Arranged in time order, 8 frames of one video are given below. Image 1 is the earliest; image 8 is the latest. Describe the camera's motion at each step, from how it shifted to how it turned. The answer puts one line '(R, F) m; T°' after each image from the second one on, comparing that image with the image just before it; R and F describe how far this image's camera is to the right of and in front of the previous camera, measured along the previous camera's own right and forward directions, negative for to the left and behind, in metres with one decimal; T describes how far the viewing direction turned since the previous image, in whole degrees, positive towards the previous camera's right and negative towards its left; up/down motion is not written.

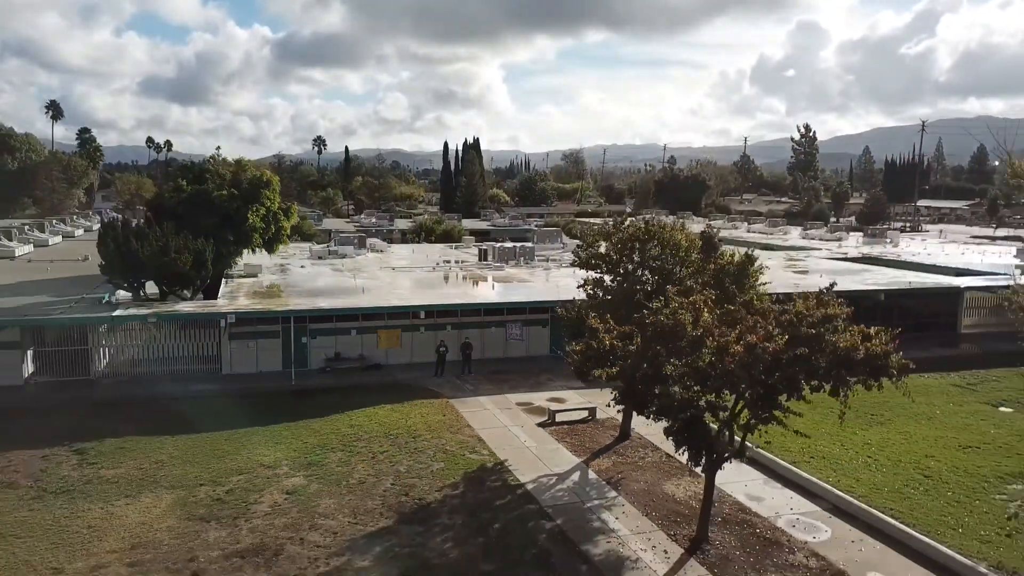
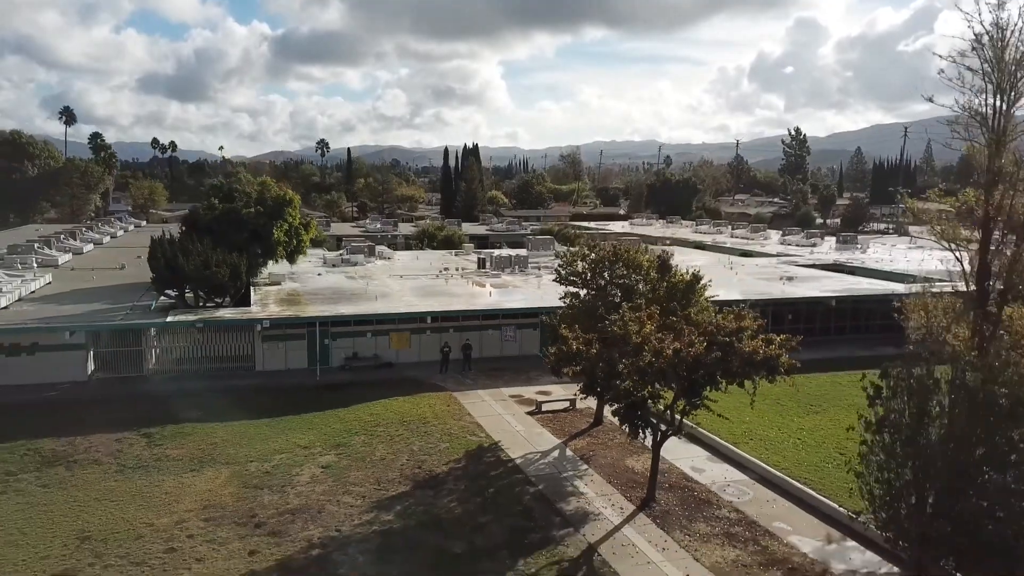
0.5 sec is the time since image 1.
(+0.1, -1.8) m; 0°
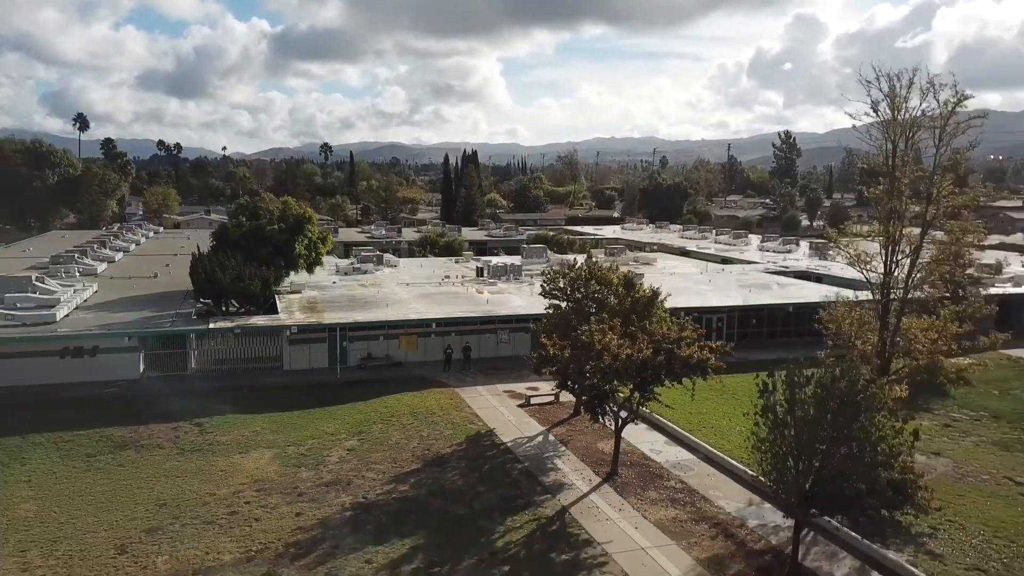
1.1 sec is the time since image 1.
(+0.1, -2.0) m; 0°
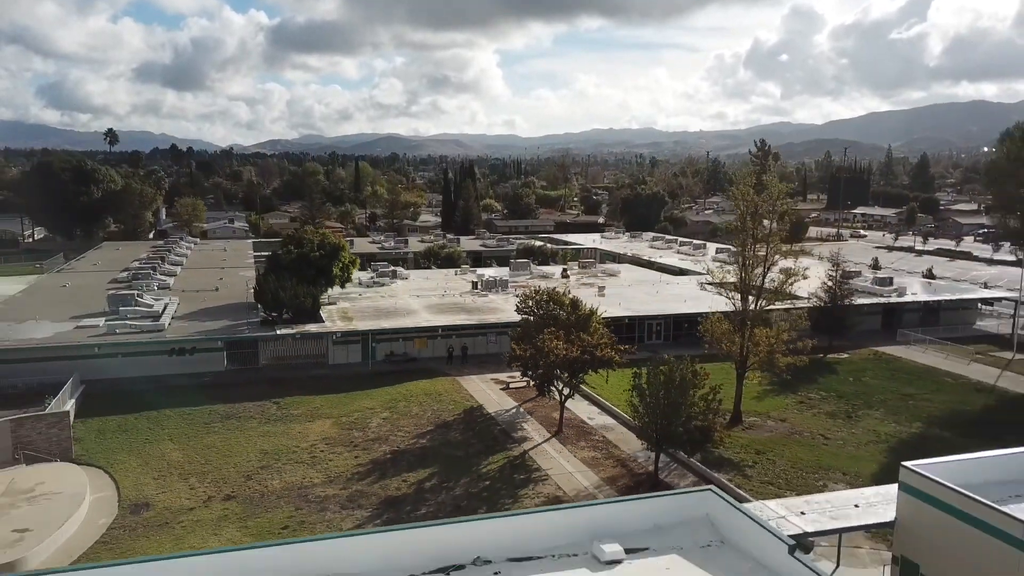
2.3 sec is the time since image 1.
(+0.4, -5.3) m; 0°
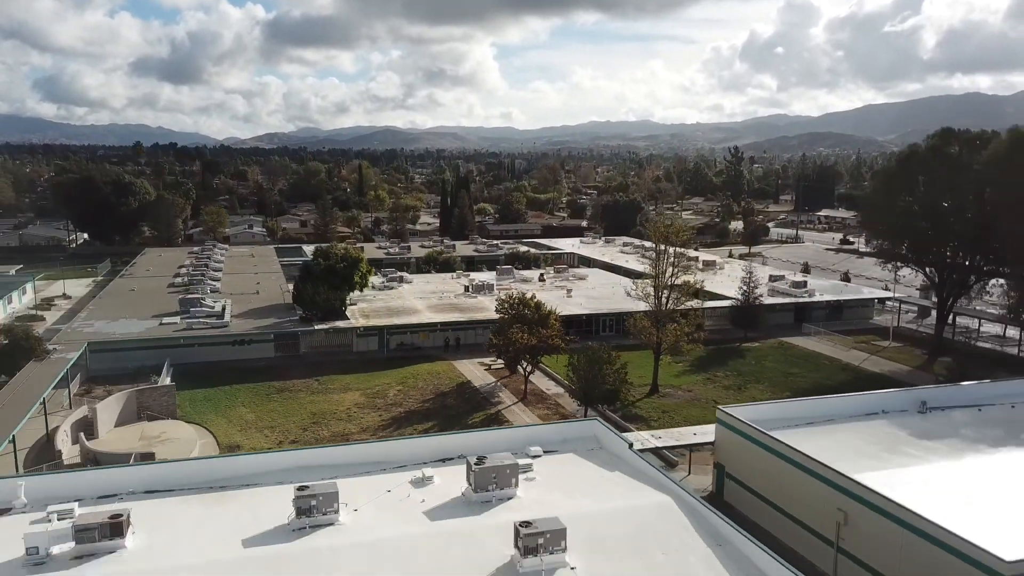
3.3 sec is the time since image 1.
(+0.6, -6.1) m; 0°
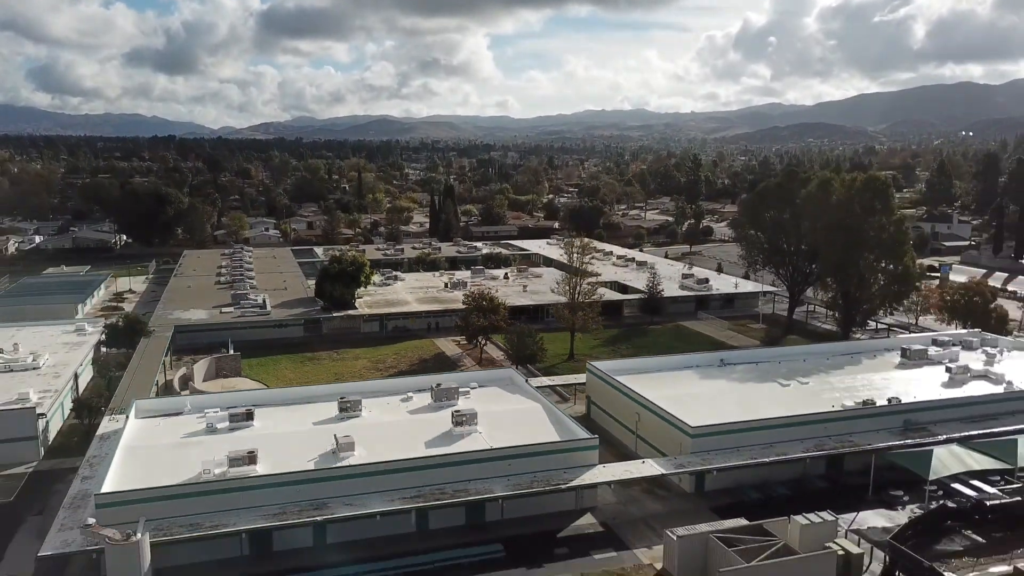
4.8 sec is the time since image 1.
(+1.6, -9.8) m; 0°
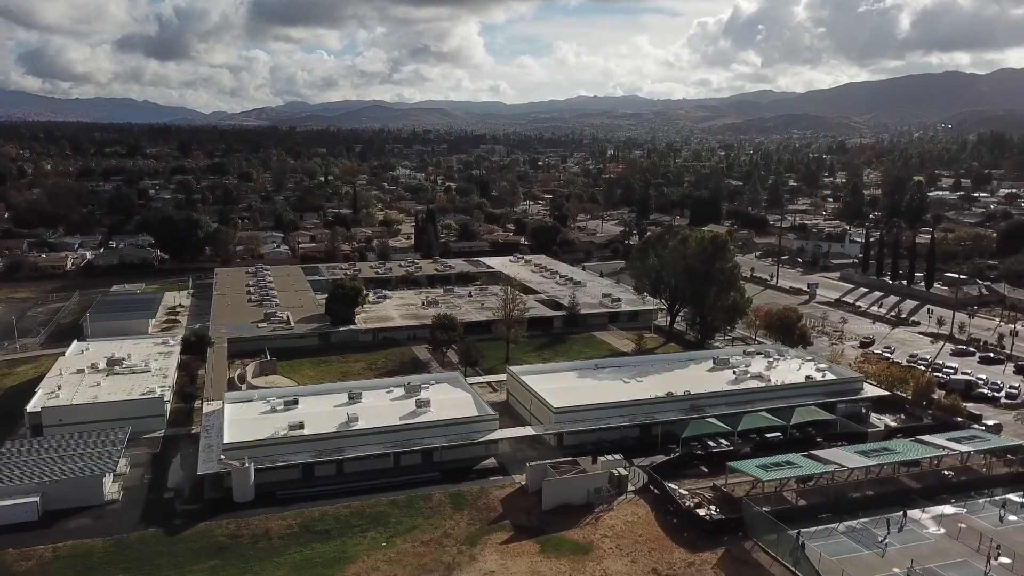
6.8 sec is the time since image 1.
(+2.6, -13.7) m; +1°
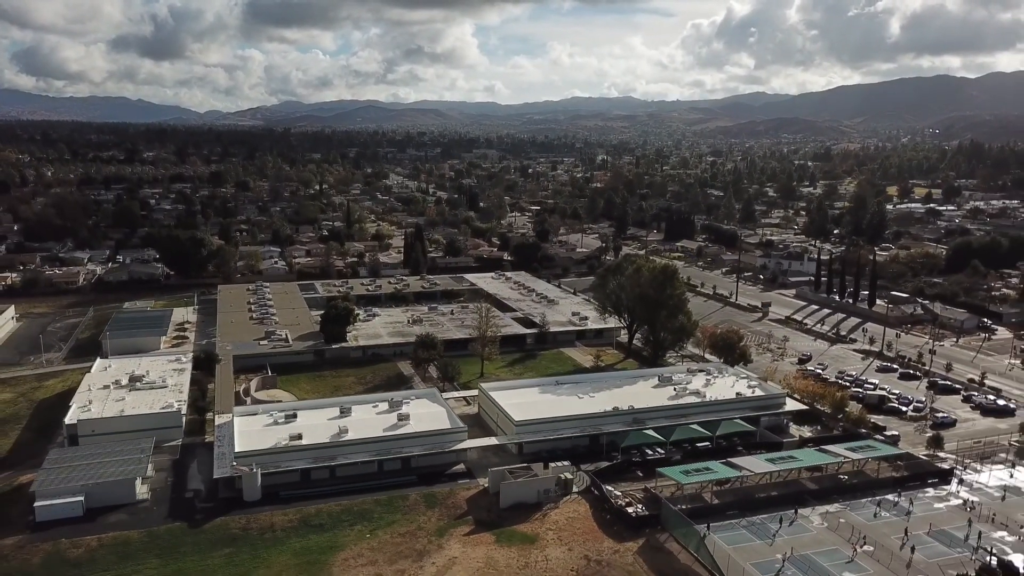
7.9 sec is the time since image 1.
(+1.5, -5.8) m; 0°
